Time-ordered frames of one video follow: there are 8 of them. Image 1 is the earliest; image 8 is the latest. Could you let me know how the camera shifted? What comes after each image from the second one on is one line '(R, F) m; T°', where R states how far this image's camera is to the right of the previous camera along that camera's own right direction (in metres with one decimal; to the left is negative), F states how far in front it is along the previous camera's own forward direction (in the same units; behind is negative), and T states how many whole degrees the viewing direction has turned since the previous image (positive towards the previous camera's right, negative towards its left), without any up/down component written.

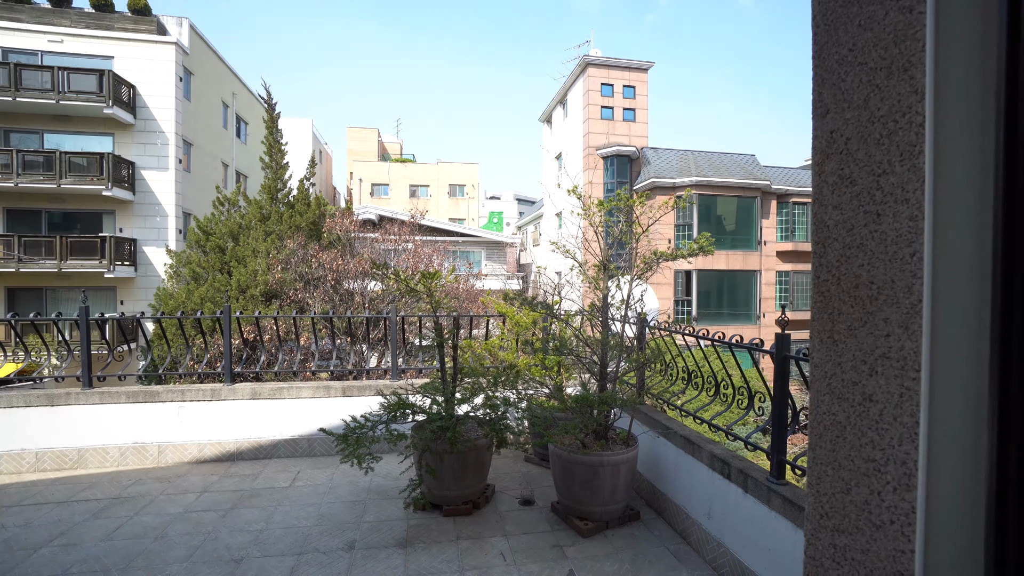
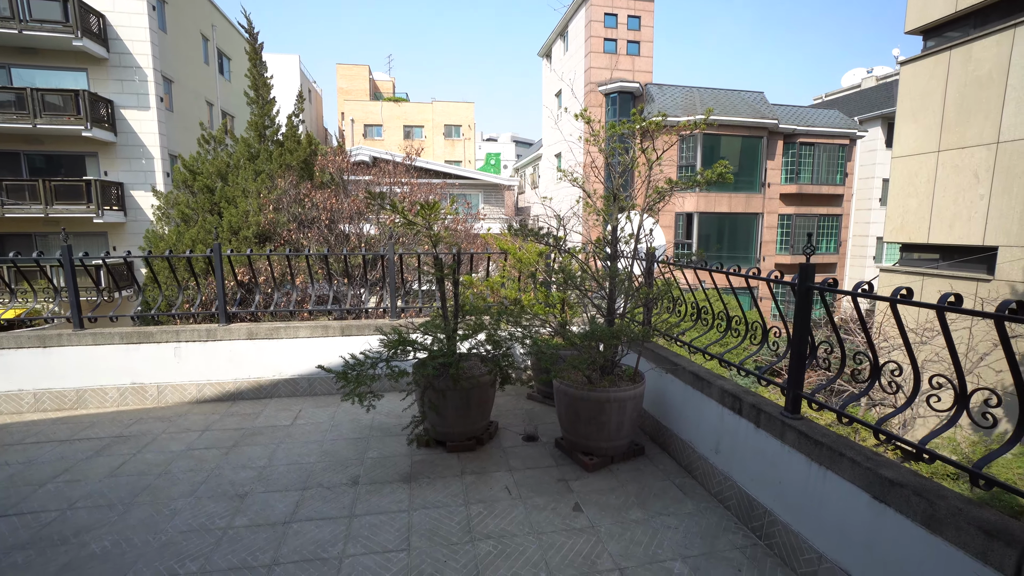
(0.0, +0.2) m; 0°
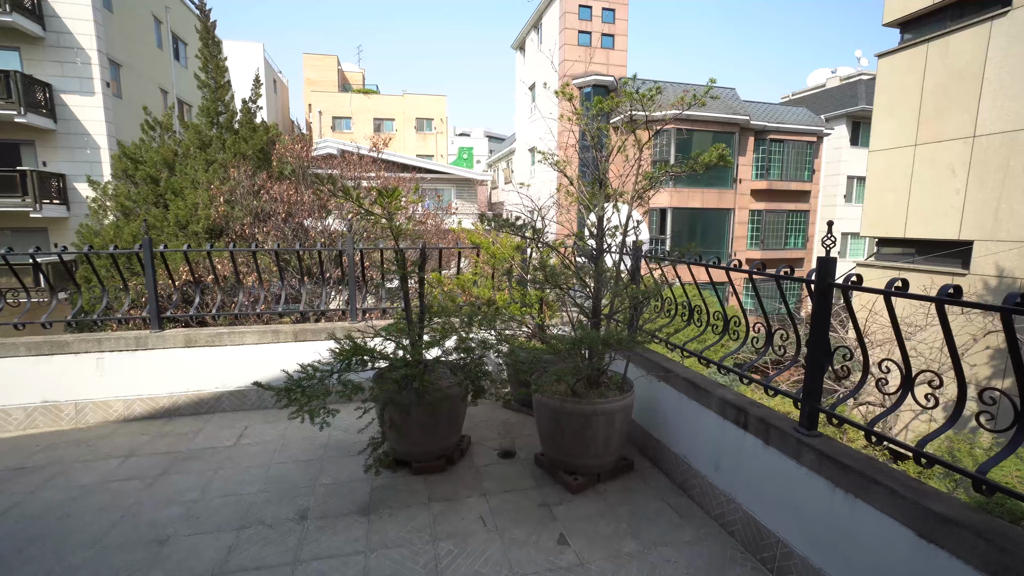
(0.0, +0.4) m; +3°
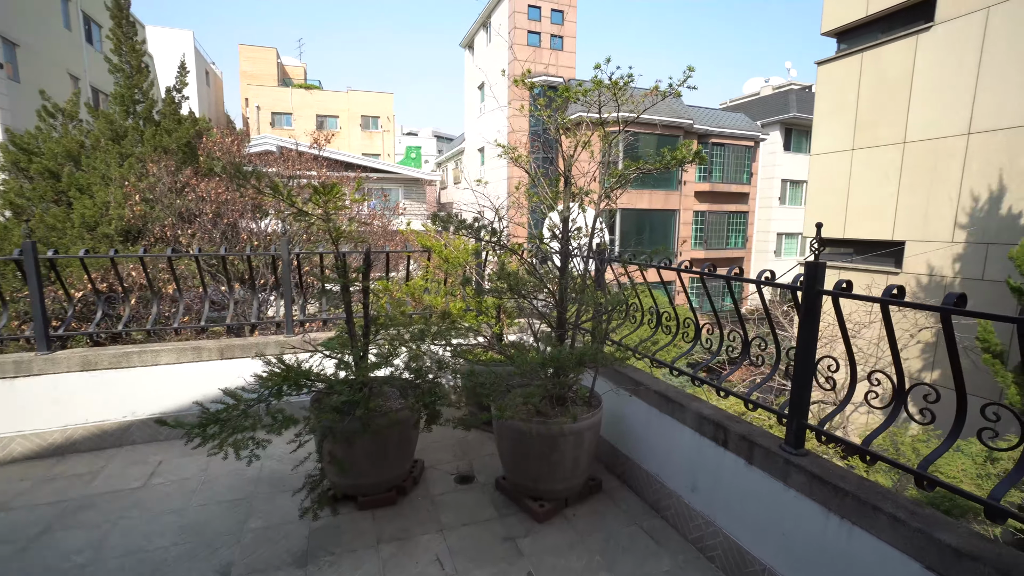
(0.0, +0.3) m; +6°
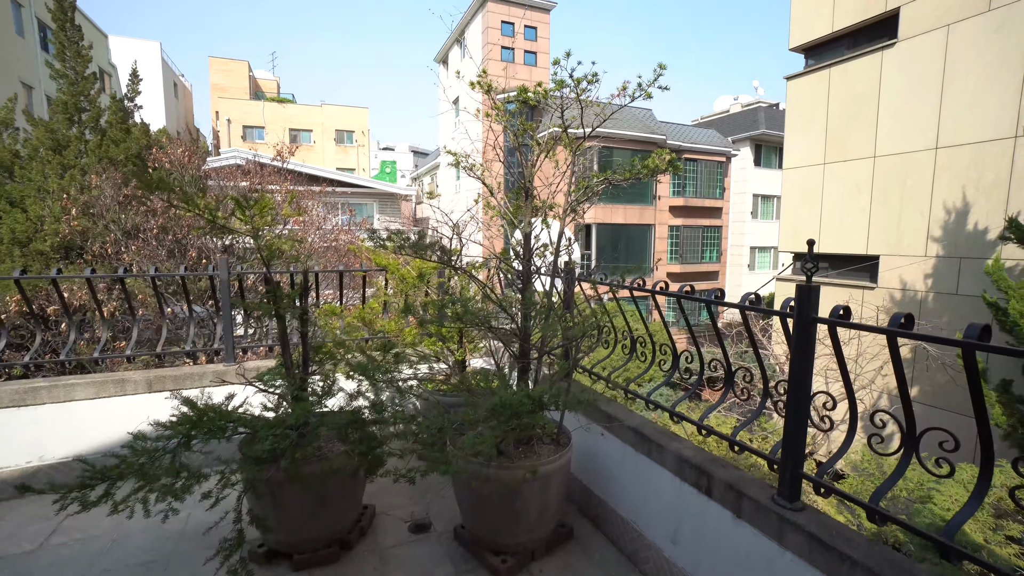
(+0.1, +0.3) m; +3°
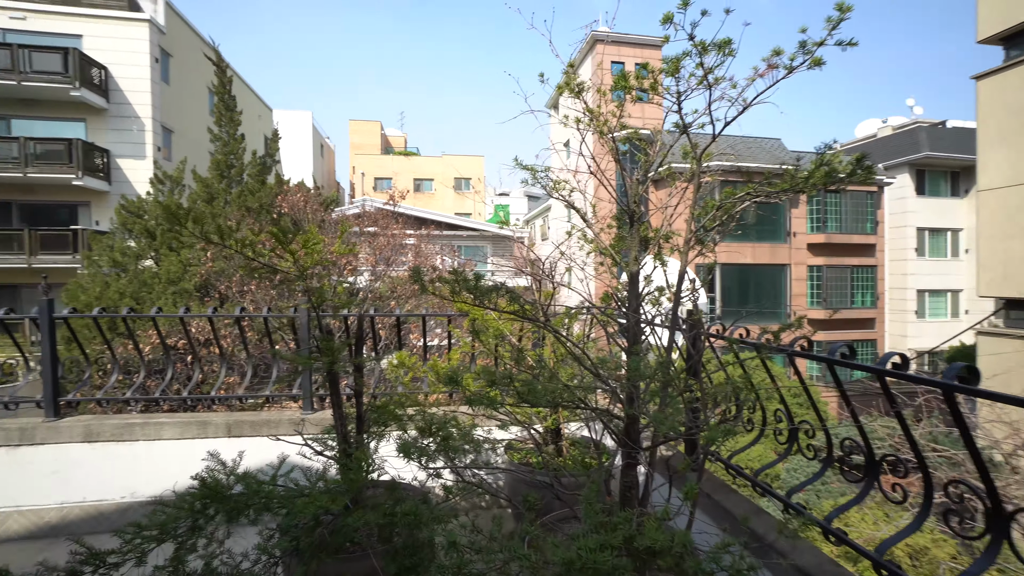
(0.0, +0.6) m; -13°
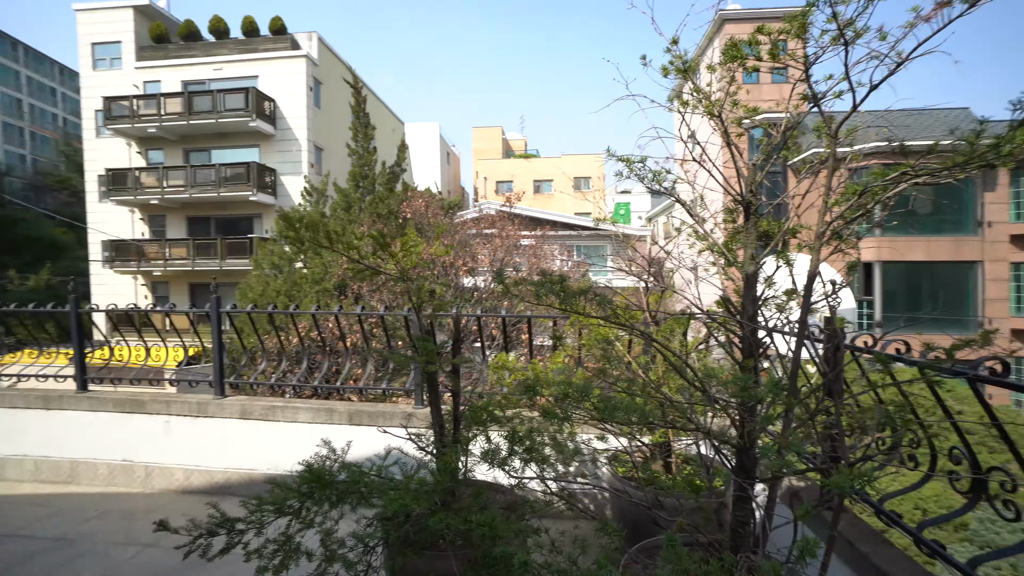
(+0.1, +0.1) m; -14°
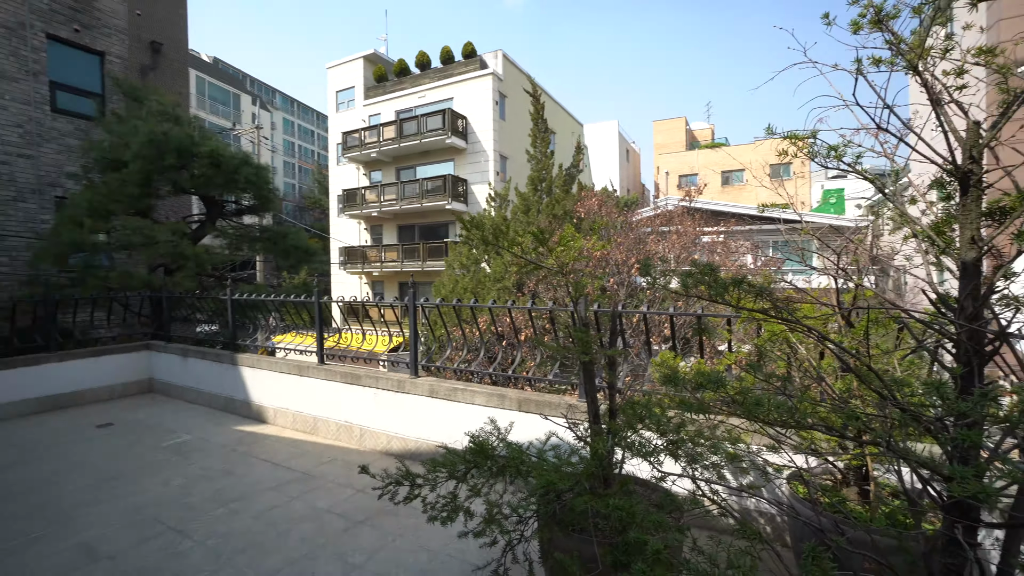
(+0.1, 0.0) m; -21°
